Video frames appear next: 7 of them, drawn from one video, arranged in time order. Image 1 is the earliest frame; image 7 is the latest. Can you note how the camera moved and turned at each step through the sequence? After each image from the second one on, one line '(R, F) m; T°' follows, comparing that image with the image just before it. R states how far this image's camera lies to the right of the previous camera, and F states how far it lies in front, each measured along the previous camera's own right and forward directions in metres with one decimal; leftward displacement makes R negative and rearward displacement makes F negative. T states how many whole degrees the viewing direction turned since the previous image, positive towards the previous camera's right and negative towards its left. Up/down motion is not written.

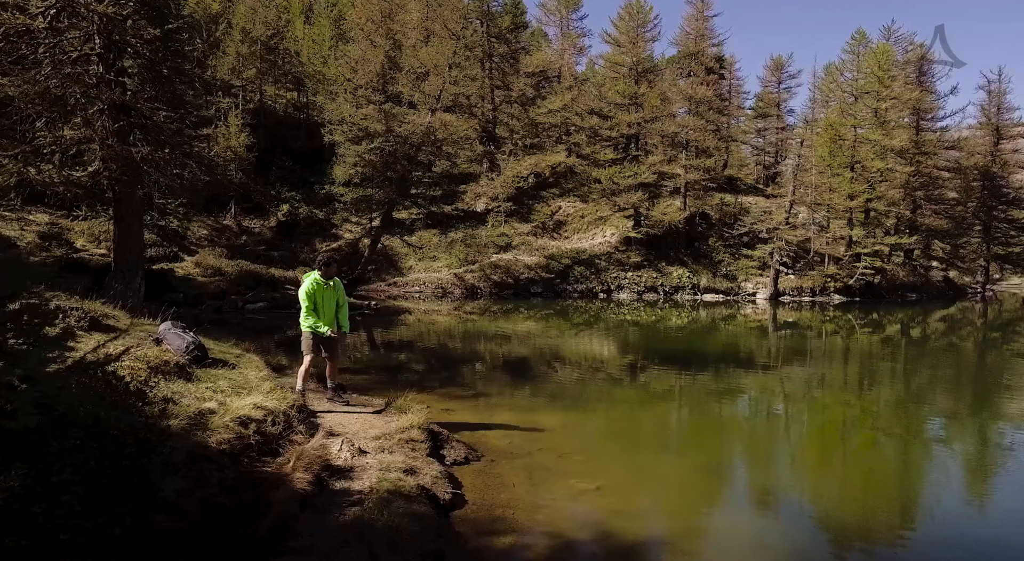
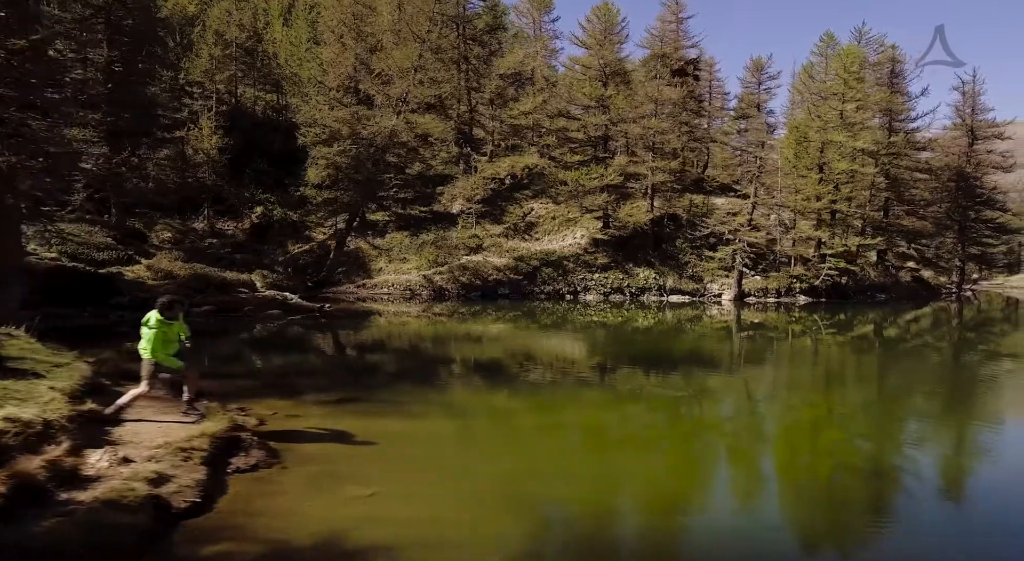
(+1.1, -0.1) m; 0°
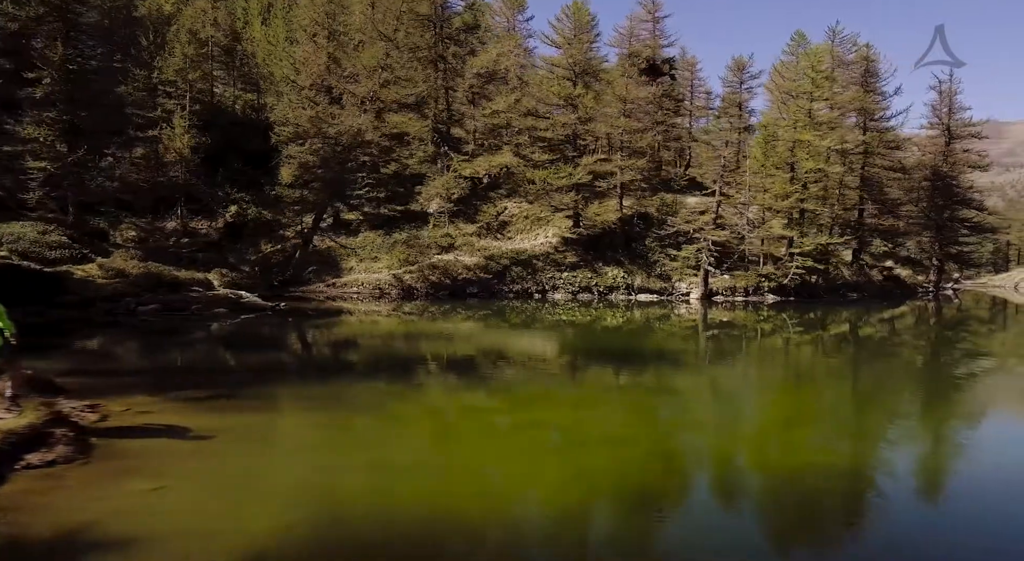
(+1.1, 0.0) m; 0°
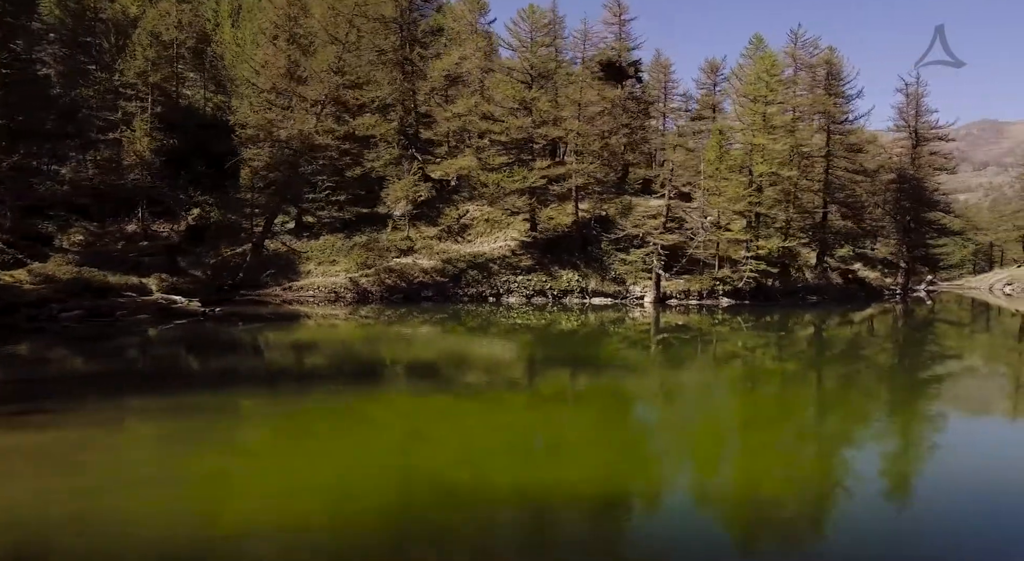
(+1.5, 0.0) m; 0°
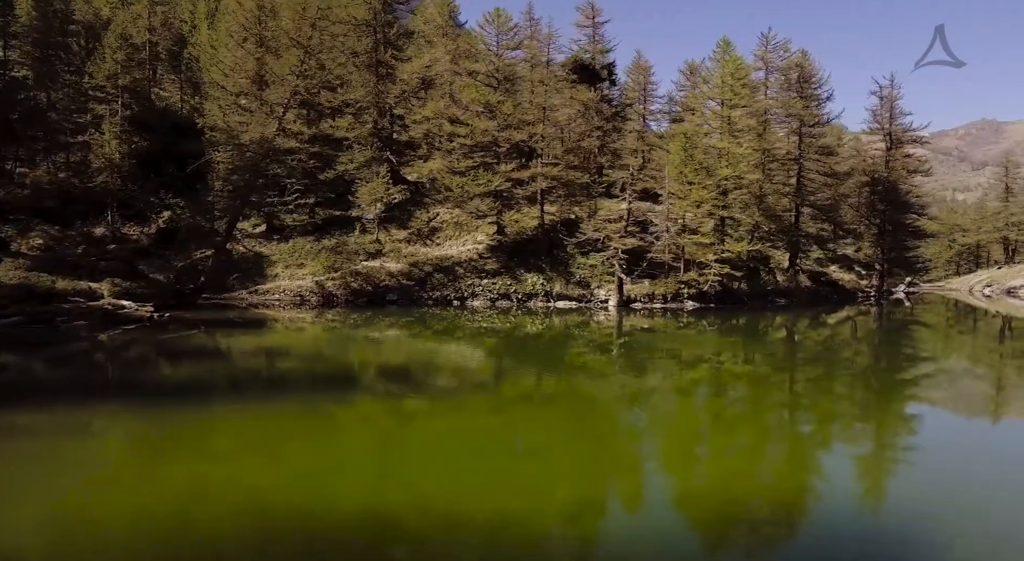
(+1.2, 0.0) m; 0°
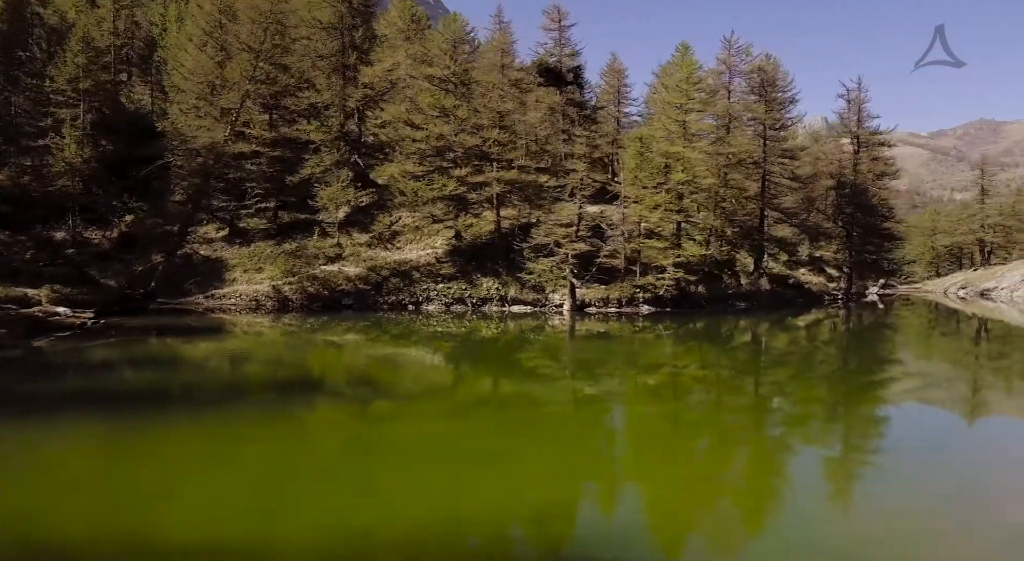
(+1.5, 0.0) m; 0°
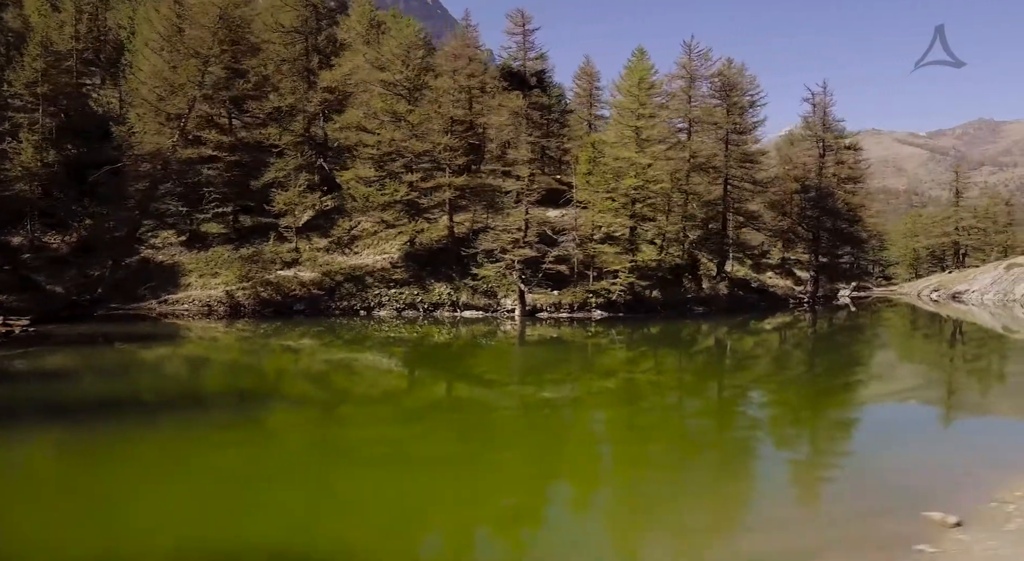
(+1.6, 0.0) m; 0°
